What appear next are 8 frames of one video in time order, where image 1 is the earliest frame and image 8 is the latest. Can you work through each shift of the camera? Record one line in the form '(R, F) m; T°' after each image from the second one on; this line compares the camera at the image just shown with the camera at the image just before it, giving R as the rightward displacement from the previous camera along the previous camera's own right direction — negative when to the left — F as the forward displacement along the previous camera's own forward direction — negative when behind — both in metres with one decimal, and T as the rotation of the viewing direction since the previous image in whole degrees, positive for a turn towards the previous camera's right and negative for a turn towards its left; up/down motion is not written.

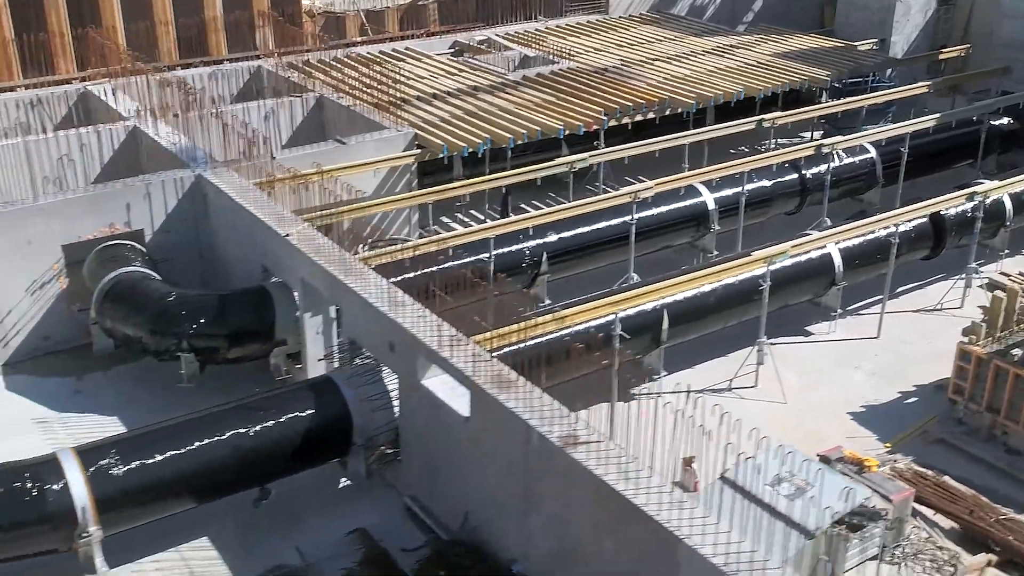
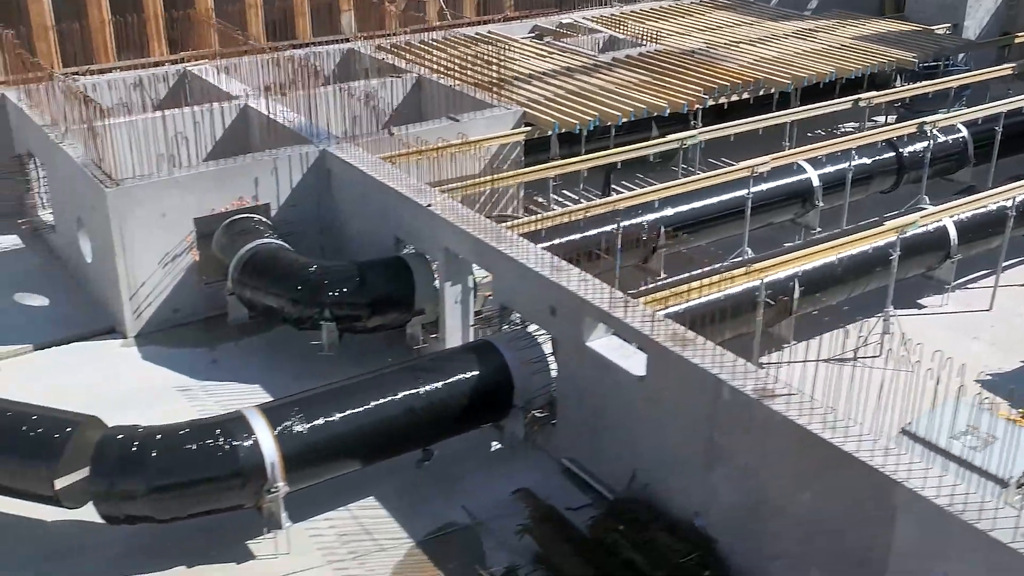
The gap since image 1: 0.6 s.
(-1.5, -0.2) m; 0°
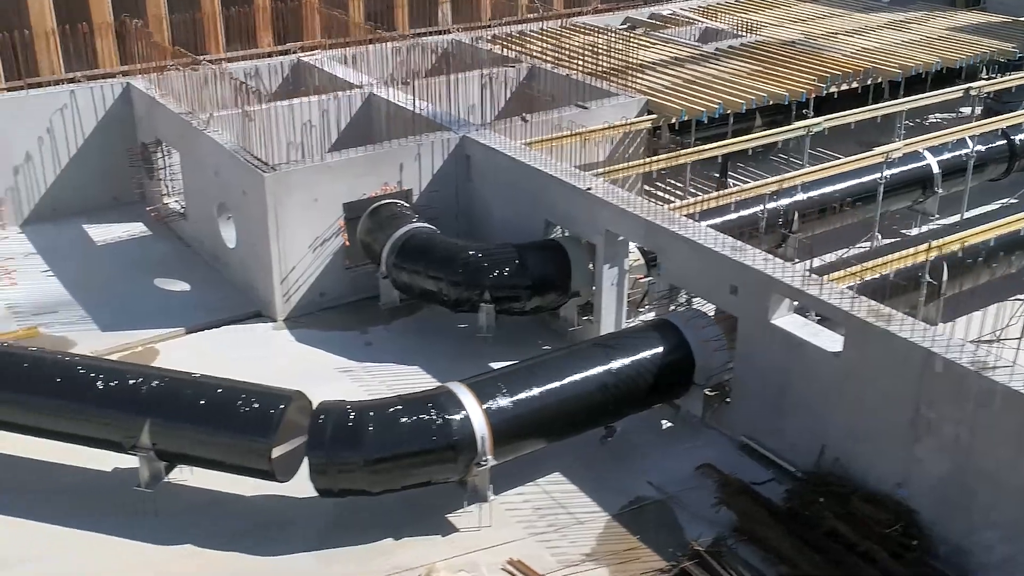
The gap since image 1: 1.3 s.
(-1.8, -0.2) m; 0°
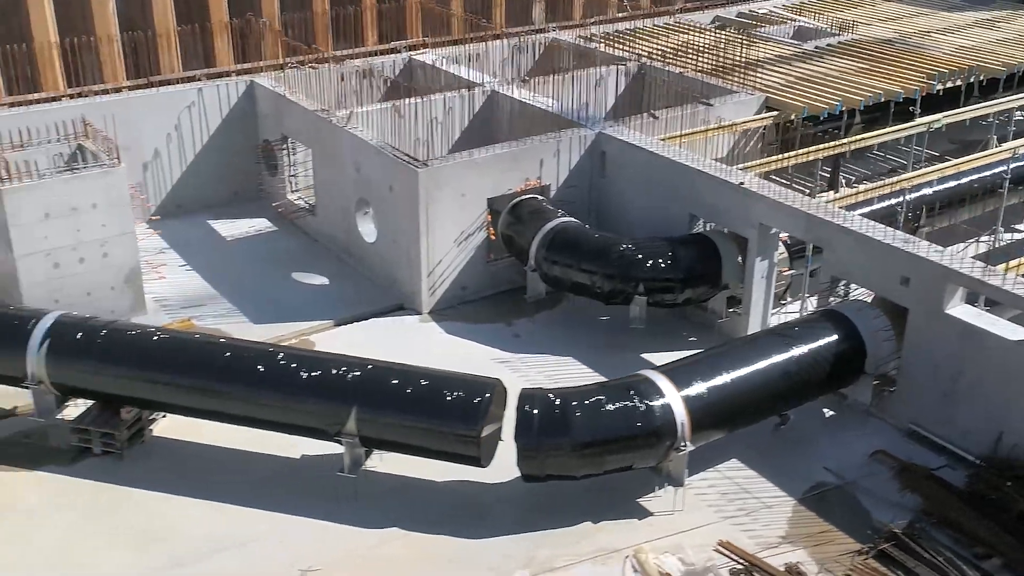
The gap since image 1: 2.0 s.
(-1.8, -0.3) m; 0°
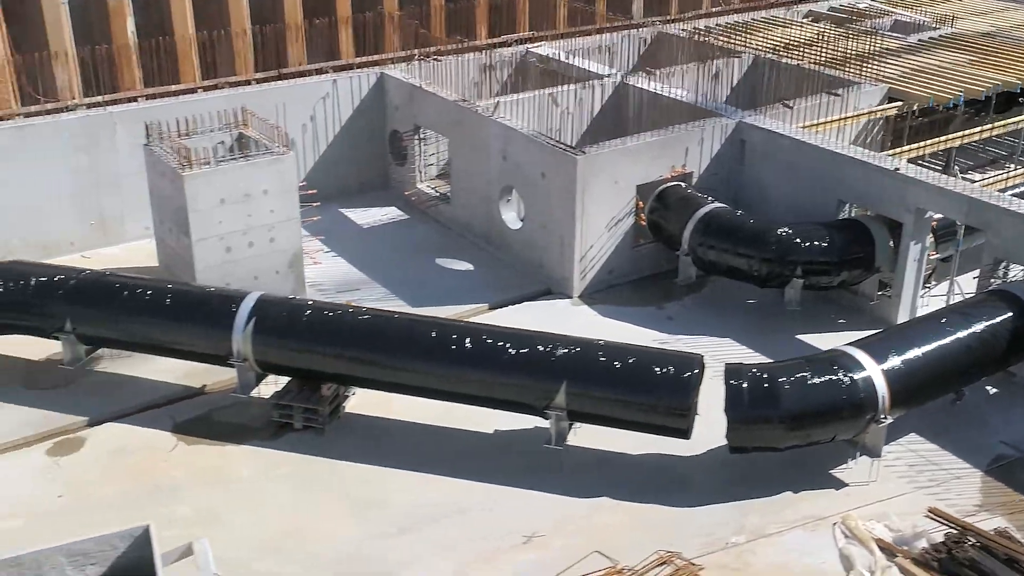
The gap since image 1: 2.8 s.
(-1.9, -0.4) m; 0°
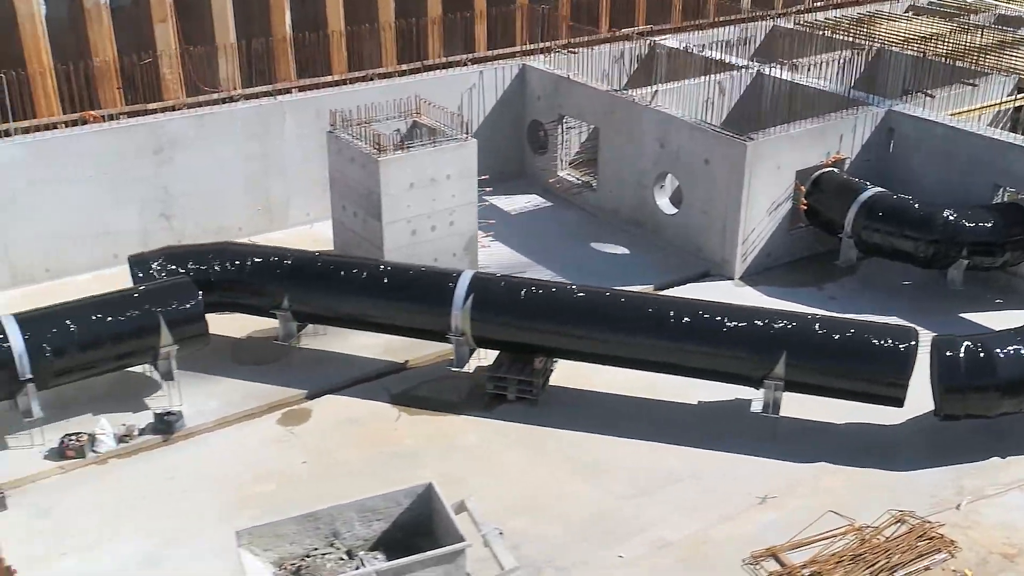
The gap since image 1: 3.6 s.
(-2.2, -0.5) m; 0°
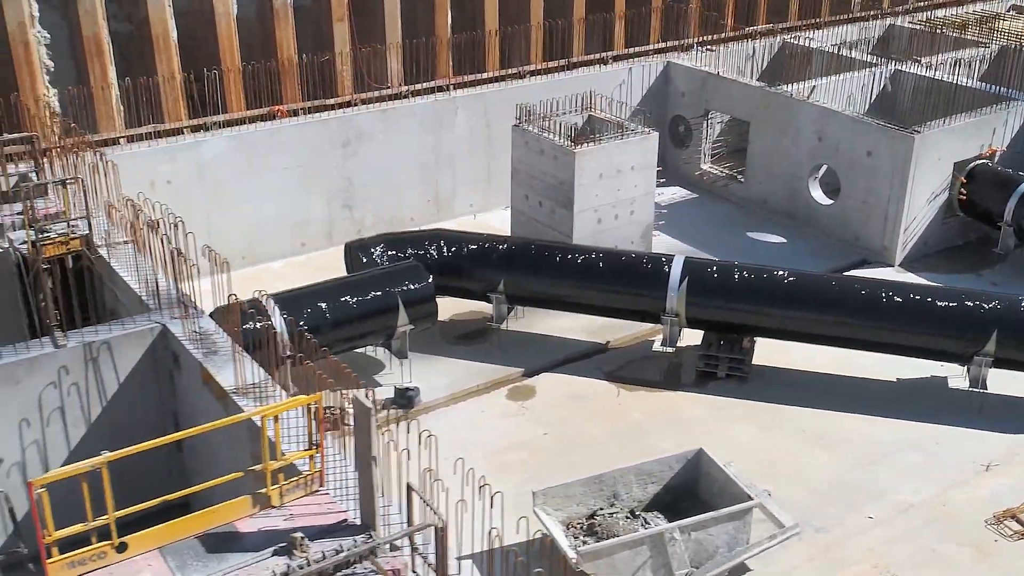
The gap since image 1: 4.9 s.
(-2.4, -0.7) m; 0°
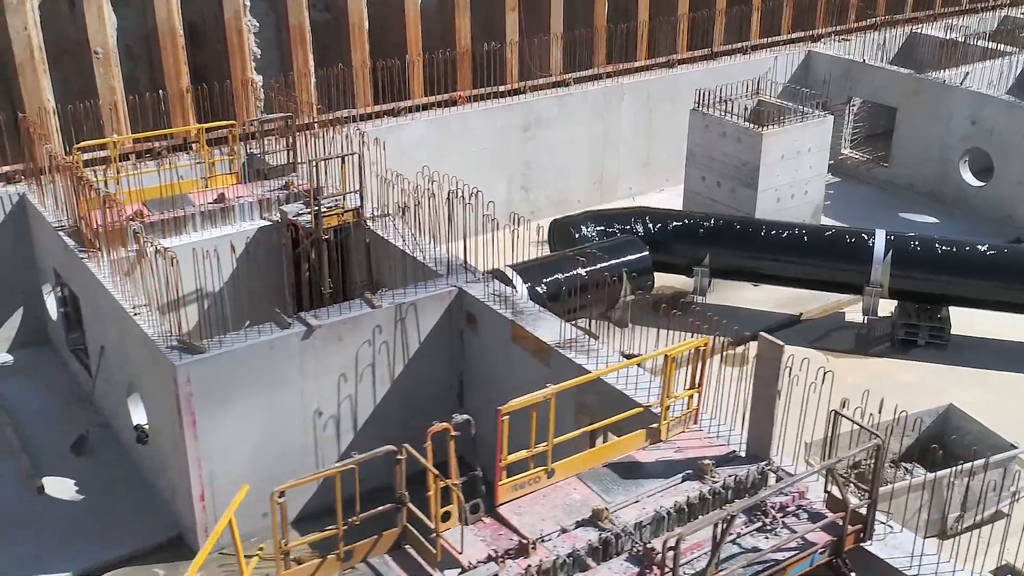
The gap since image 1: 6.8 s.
(-2.6, -0.7) m; 0°
